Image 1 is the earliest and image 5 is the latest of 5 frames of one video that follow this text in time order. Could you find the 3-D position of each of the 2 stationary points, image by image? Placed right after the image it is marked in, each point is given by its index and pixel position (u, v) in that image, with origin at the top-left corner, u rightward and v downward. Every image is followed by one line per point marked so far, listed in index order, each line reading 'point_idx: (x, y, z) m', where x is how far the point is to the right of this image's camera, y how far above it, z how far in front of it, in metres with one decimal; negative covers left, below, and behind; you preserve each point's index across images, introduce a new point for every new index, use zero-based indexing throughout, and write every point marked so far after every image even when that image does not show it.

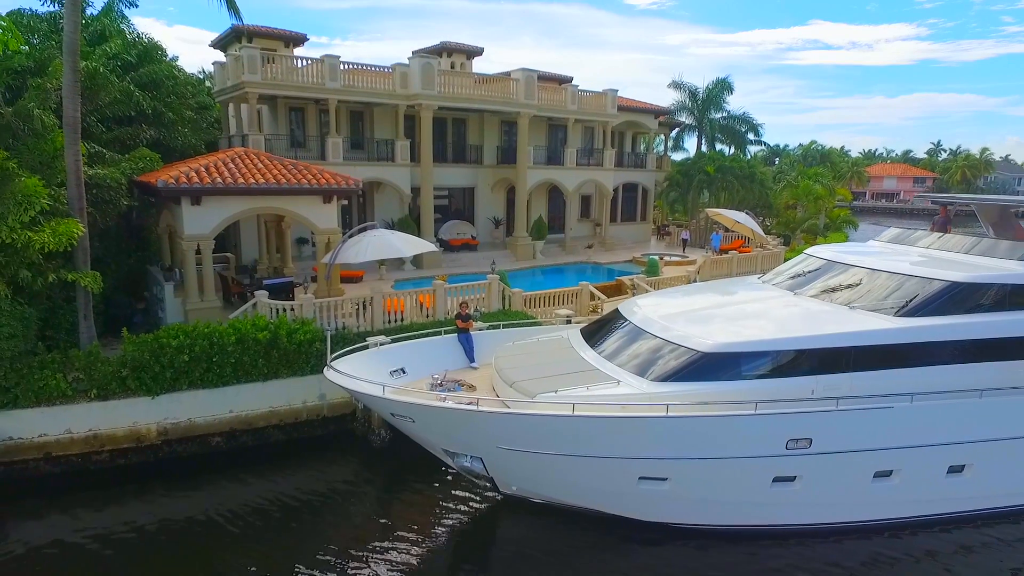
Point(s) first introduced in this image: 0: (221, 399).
0: (-4.9, -1.8, +10.2) m
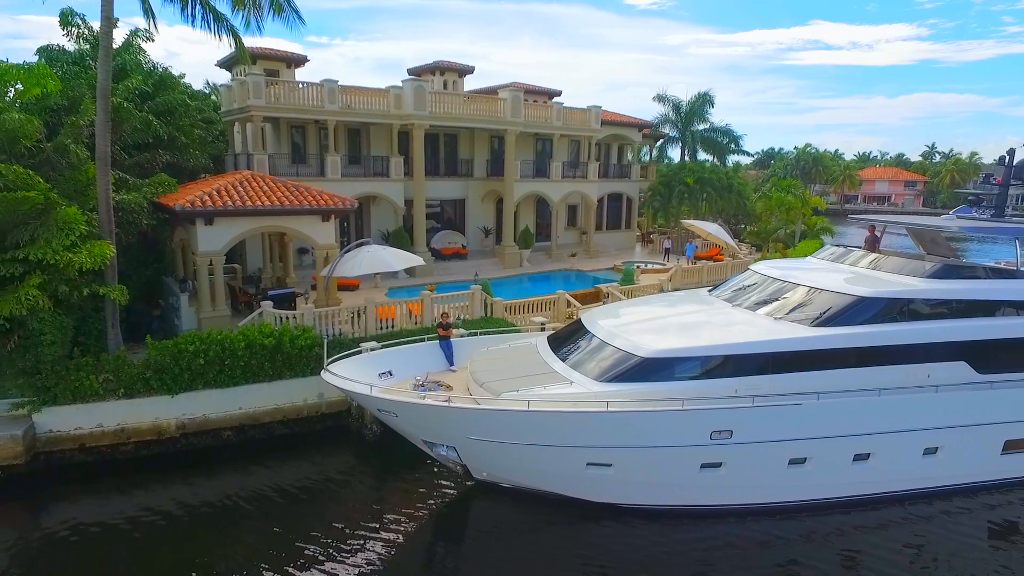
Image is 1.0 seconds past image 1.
0: (-5.3, -2.1, +11.5) m
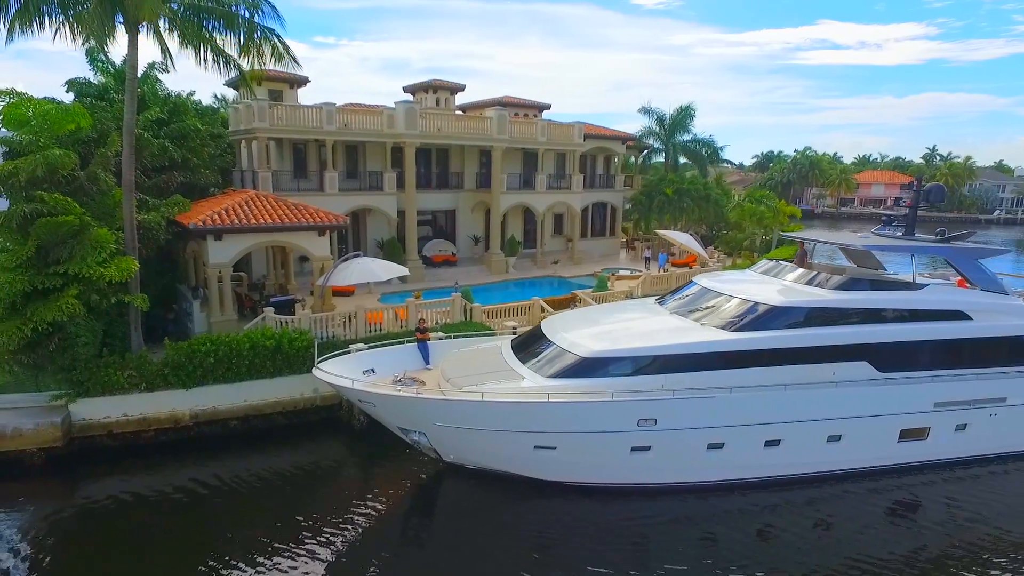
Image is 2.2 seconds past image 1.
0: (-6.0, -2.2, +13.3) m
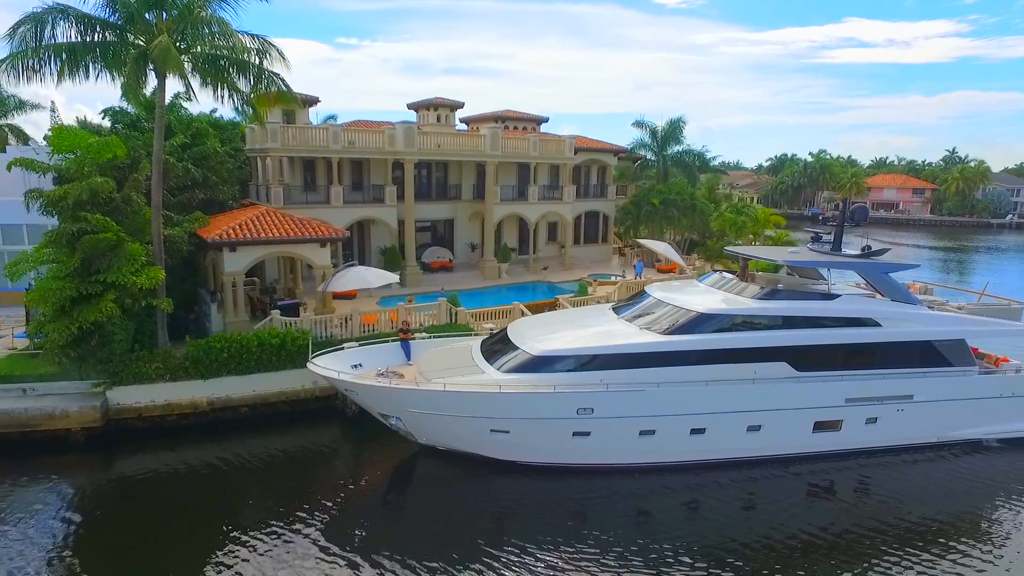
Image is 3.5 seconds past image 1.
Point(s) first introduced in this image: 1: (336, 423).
0: (-6.7, -2.4, +15.4) m
1: (-4.5, -3.4, +15.4) m
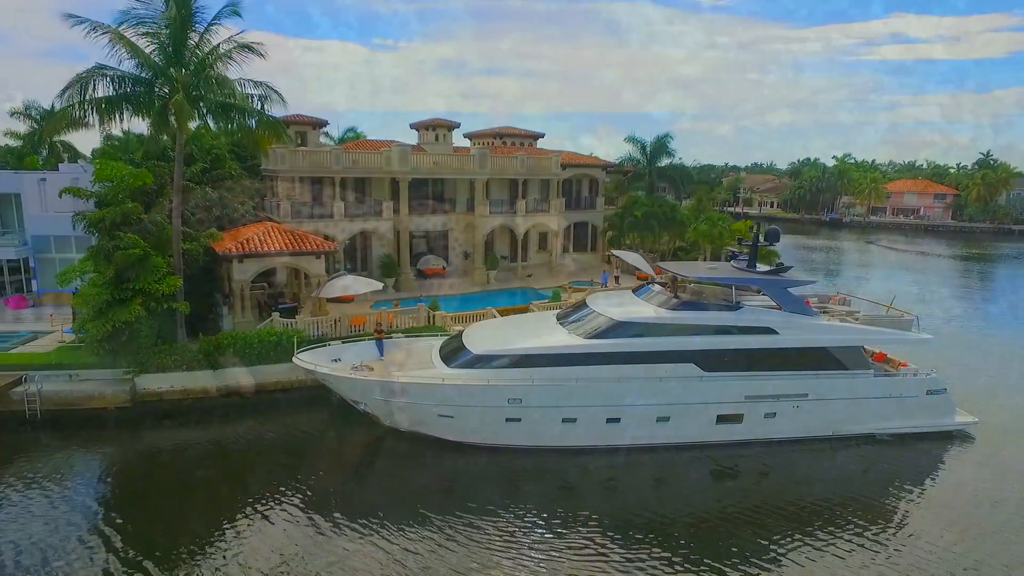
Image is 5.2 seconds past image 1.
0: (-7.9, -2.6, +18.4) m
1: (-5.7, -3.6, +18.2) m
